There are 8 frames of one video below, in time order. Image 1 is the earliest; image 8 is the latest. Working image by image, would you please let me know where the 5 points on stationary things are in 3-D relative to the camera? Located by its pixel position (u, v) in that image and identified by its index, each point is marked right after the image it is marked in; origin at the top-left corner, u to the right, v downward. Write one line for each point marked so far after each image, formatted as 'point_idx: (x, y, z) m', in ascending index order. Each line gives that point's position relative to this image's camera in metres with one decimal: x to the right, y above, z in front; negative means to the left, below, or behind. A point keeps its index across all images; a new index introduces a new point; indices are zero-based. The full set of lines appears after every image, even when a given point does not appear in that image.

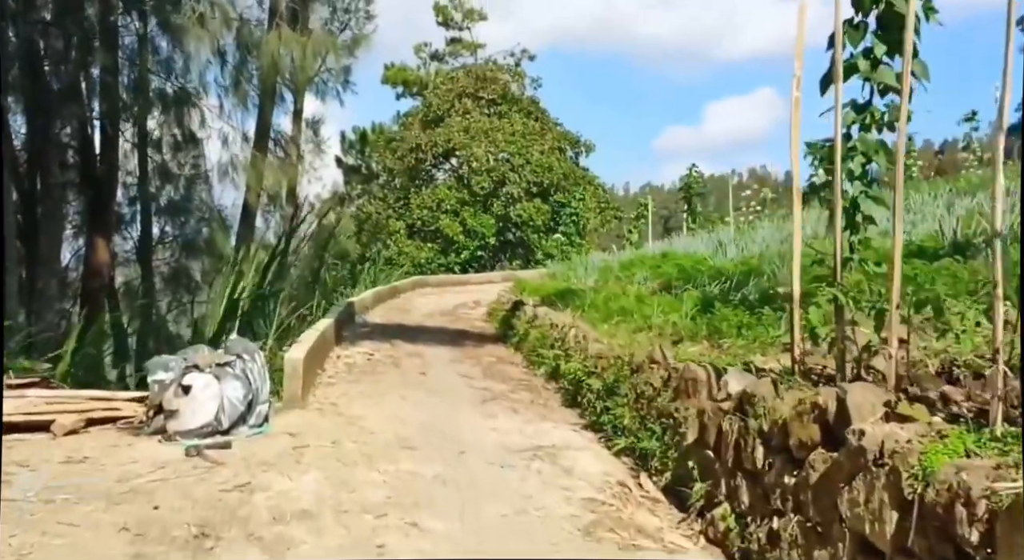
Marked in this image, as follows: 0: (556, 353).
0: (+0.2, -0.4, +4.4) m
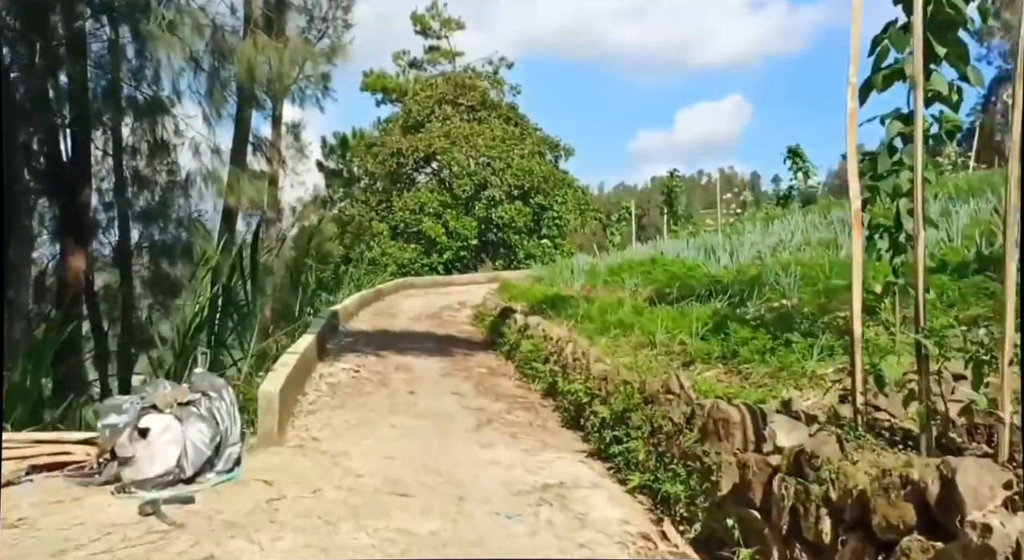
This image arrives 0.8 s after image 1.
0: (+0.2, -0.4, +4.2) m
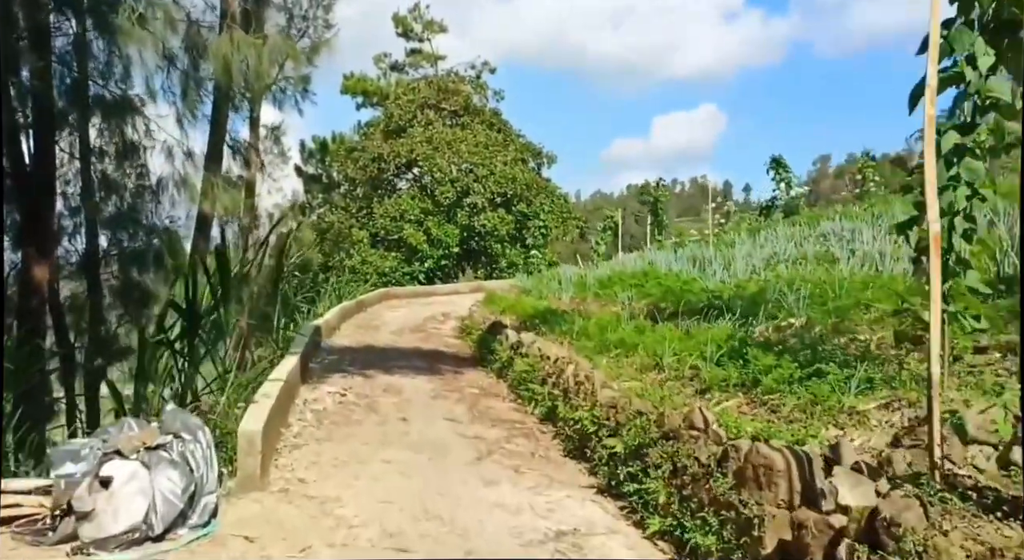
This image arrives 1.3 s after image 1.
0: (+0.2, -0.5, +3.9) m
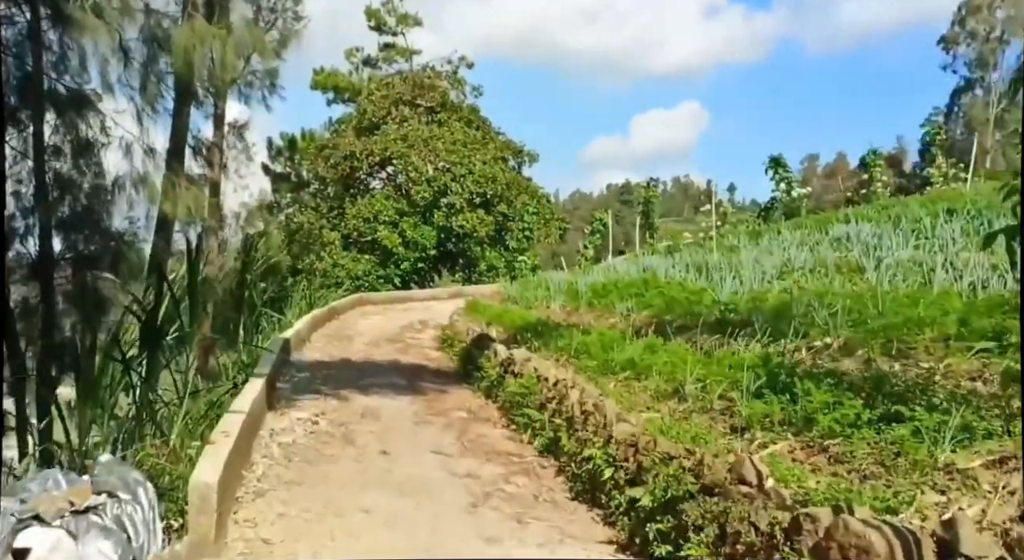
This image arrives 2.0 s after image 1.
0: (+0.2, -0.6, +3.5) m
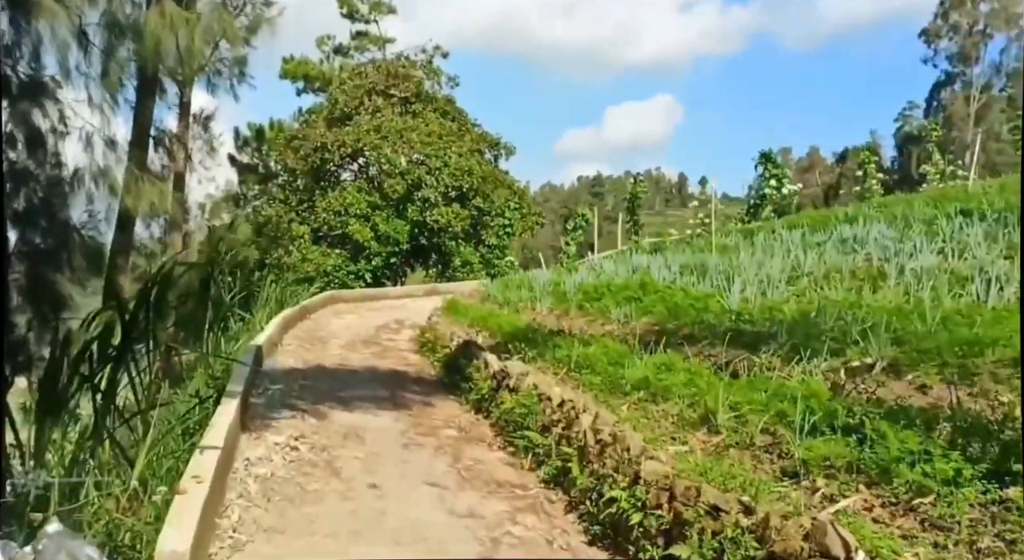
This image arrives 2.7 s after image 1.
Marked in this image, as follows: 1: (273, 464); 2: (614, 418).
0: (+0.2, -0.6, +3.1) m
1: (-0.9, -0.7, +3.1) m
2: (+0.4, -0.5, +3.0) m
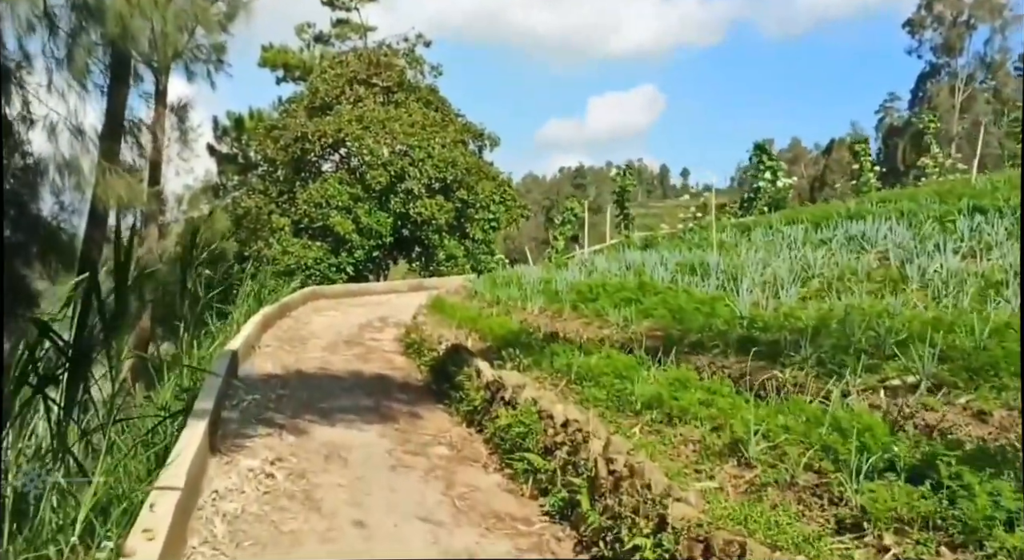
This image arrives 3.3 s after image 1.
0: (+0.2, -0.6, +2.8) m
1: (-0.9, -0.7, +2.8) m
2: (+0.4, -0.5, +2.7) m
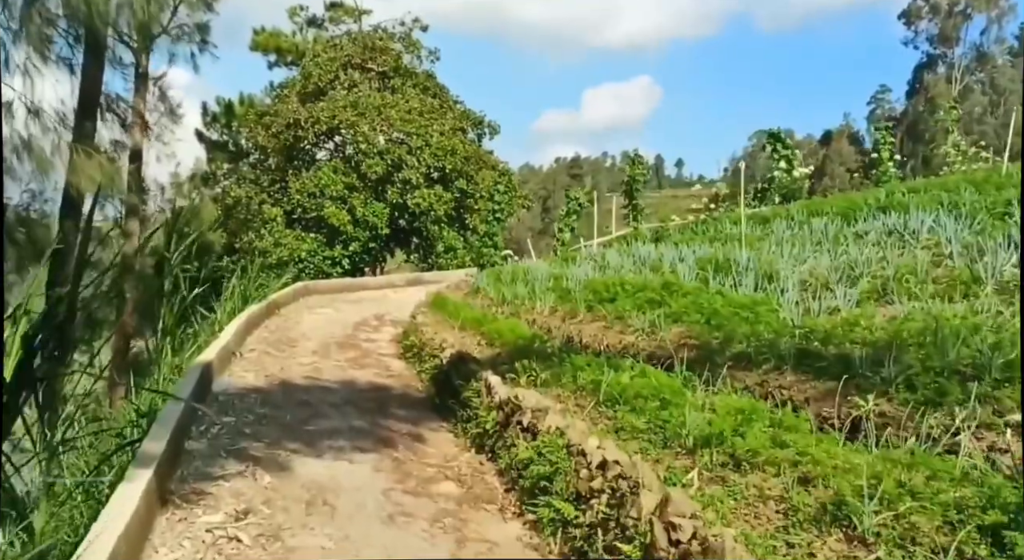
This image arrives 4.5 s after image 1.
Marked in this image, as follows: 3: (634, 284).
0: (+0.3, -0.7, +2.2) m
1: (-0.8, -0.7, +2.2) m
2: (+0.4, -0.5, +2.1) m
3: (+0.8, 0.0, +5.6) m
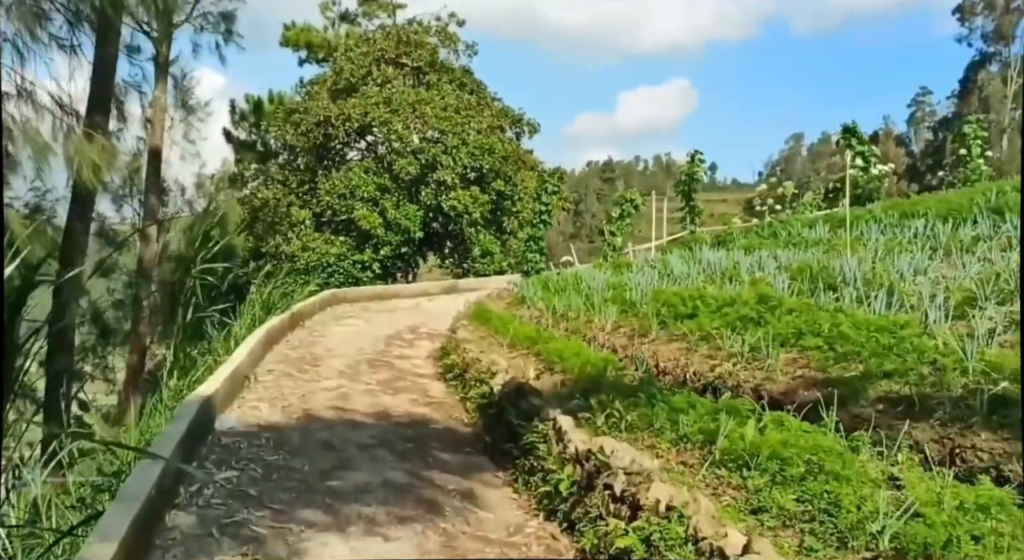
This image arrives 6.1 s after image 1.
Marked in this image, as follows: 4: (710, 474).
0: (+0.5, -0.7, +1.4) m
1: (-0.6, -0.8, +1.4) m
2: (+0.7, -0.6, +1.3) m
3: (+1.2, -0.1, +4.7) m
4: (+0.6, -0.6, +2.3) m
